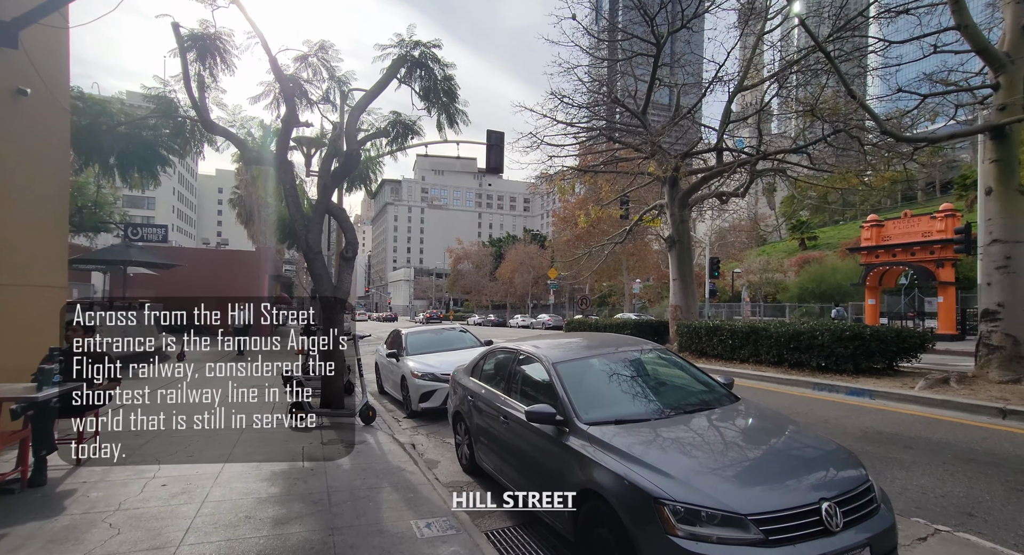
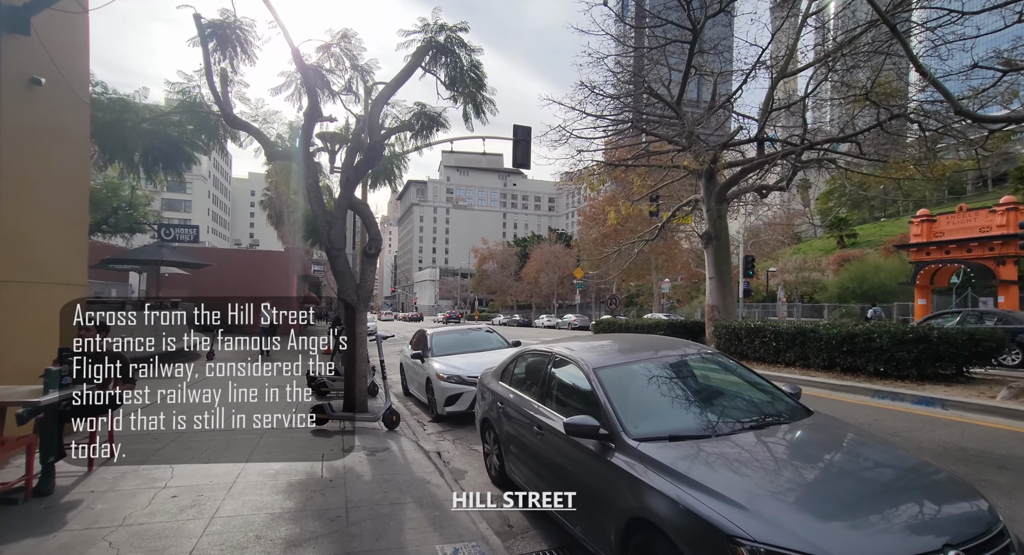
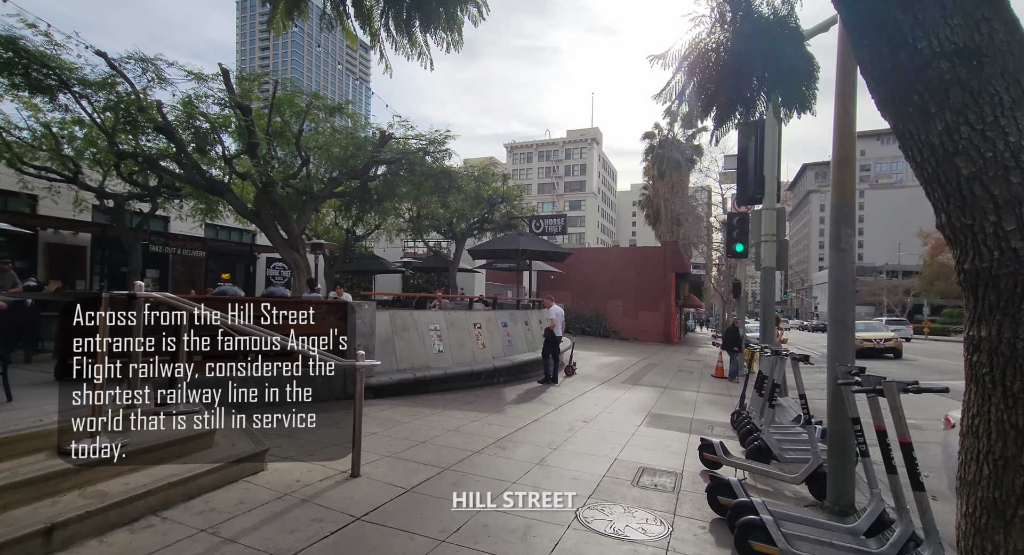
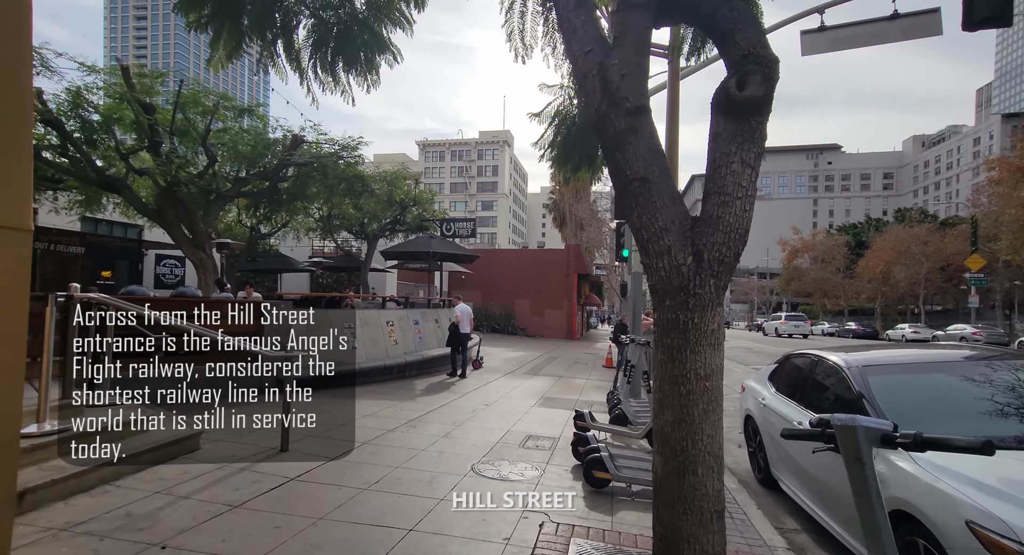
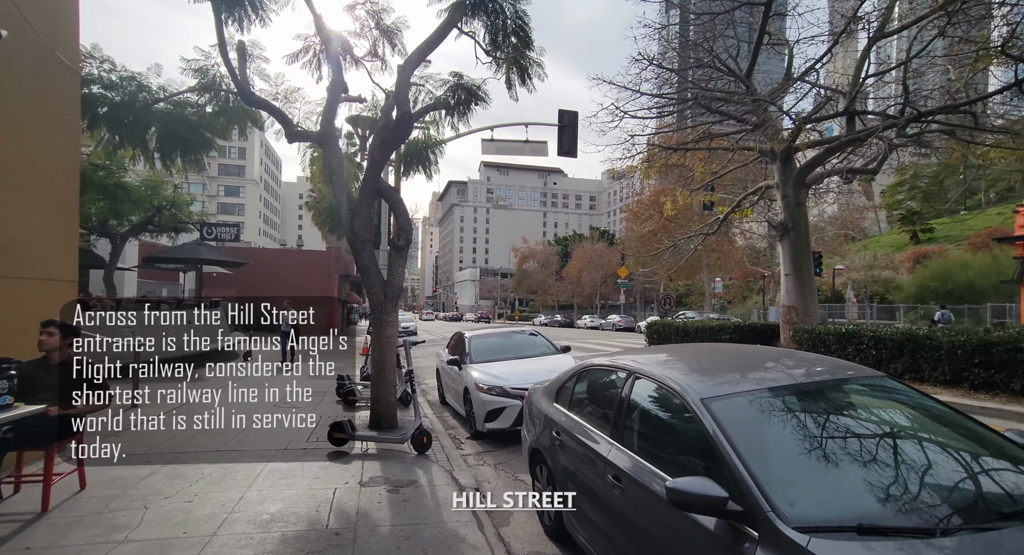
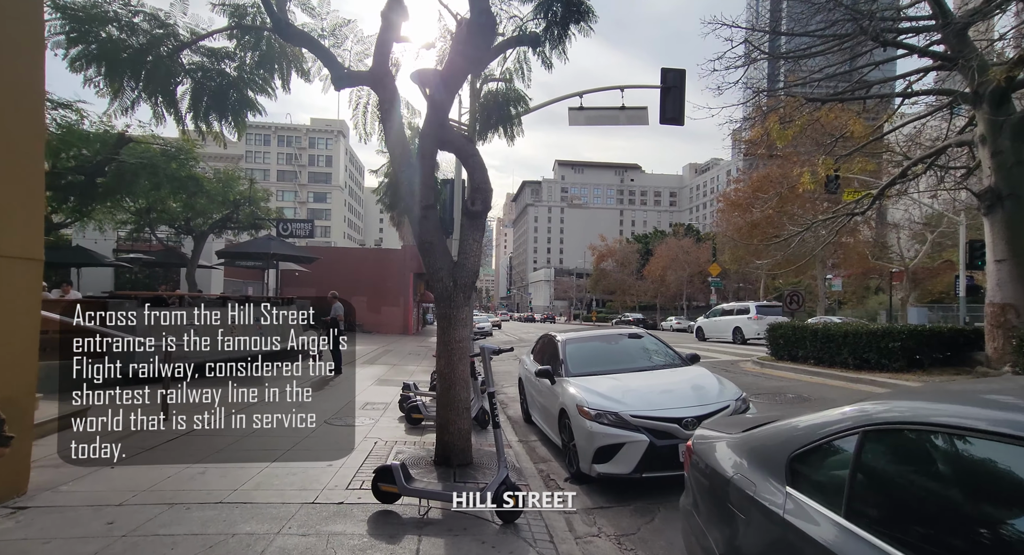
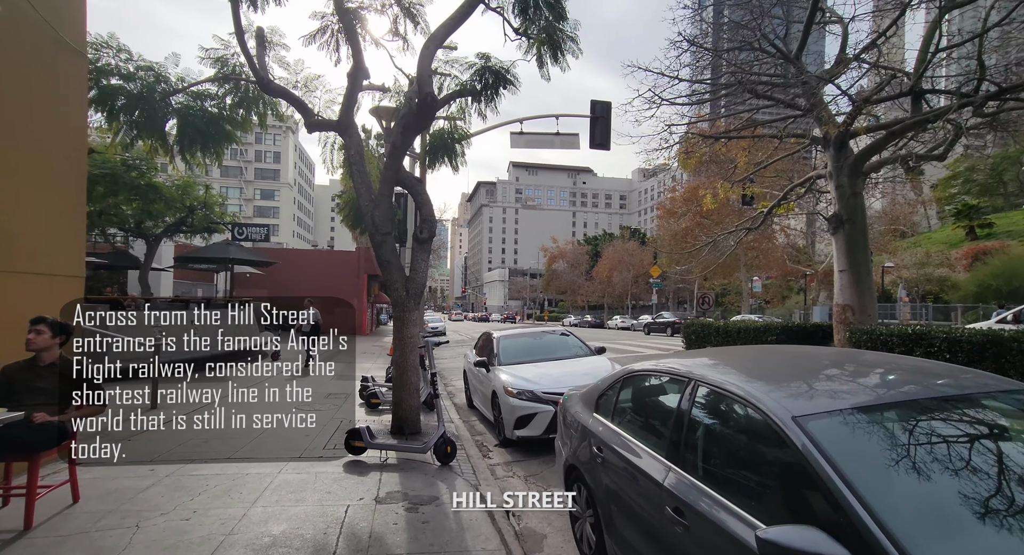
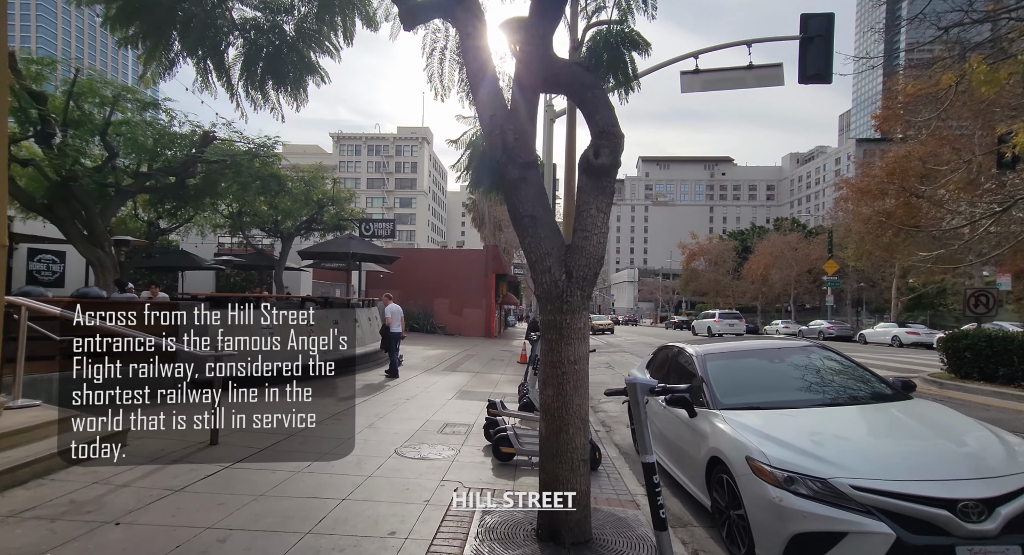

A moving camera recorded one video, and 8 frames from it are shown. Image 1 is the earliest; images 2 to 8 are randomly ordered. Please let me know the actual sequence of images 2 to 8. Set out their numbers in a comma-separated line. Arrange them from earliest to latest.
2, 5, 7, 6, 8, 4, 3
